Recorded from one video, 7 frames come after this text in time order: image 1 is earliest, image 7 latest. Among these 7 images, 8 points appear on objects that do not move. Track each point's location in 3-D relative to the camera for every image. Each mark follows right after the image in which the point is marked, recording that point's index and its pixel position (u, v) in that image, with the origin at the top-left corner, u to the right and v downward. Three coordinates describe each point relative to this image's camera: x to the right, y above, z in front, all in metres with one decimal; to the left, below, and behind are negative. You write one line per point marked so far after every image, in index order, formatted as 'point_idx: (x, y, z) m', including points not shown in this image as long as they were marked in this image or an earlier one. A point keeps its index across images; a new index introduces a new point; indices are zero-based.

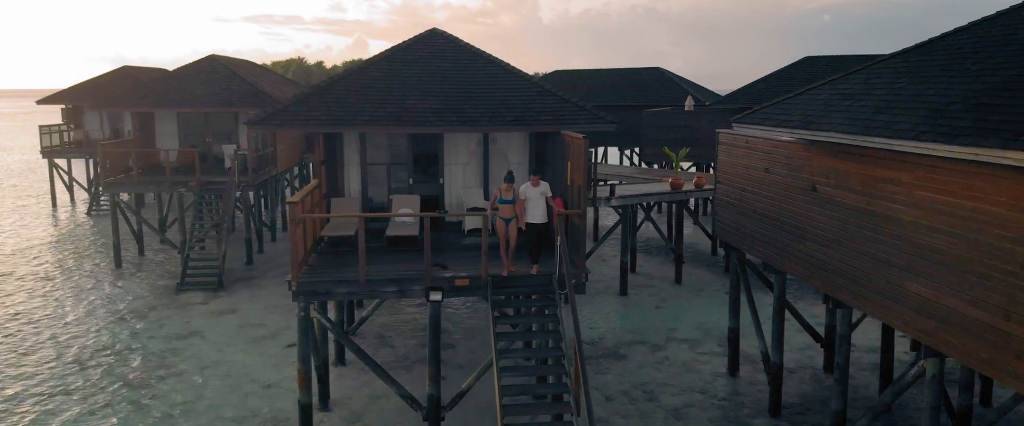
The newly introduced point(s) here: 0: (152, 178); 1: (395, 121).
0: (-10.5, +1.0, +19.6) m
1: (-1.9, +1.4, +10.8) m
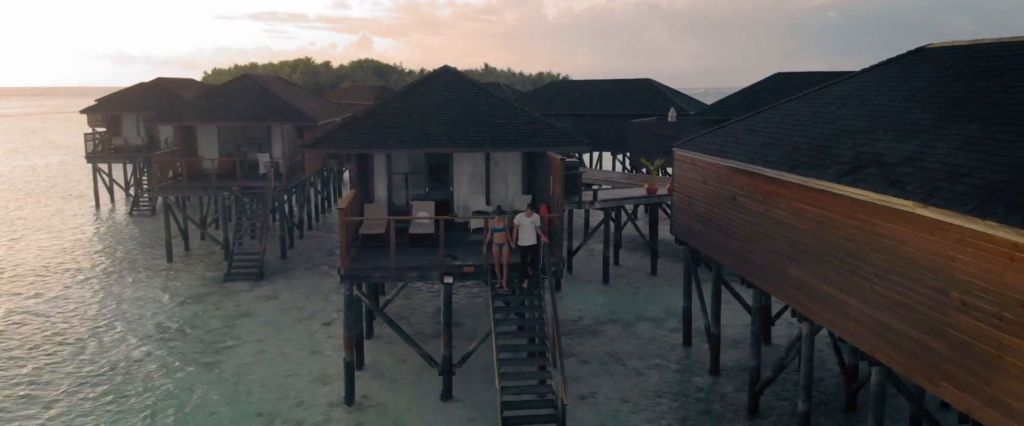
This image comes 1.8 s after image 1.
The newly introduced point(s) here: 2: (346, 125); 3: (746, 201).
0: (-10.5, +1.0, +22.6) m
1: (-1.9, +1.4, +13.7) m
2: (-3.5, +1.8, +14.1) m
3: (+3.8, +0.2, +10.9) m
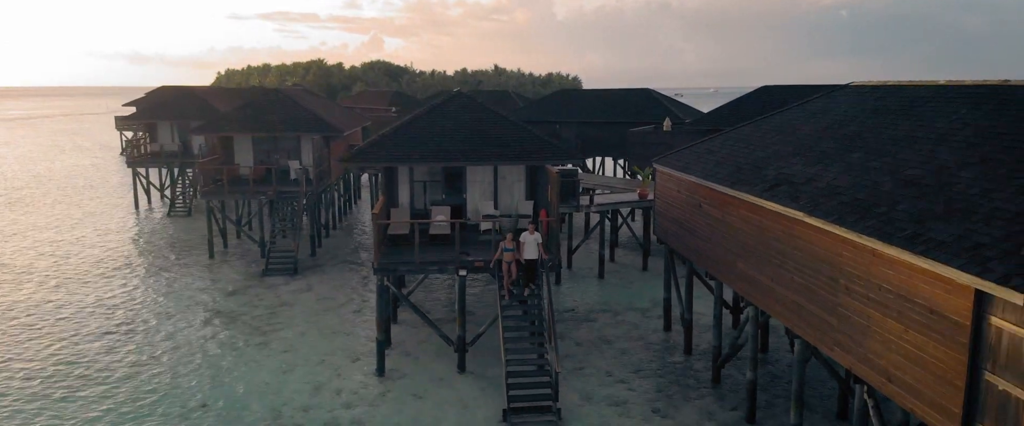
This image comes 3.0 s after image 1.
0: (-10.3, +0.9, +25.2) m
1: (-1.8, +1.3, +16.2) m
2: (-3.4, +1.7, +16.6) m
3: (+3.9, +0.1, +13.3) m
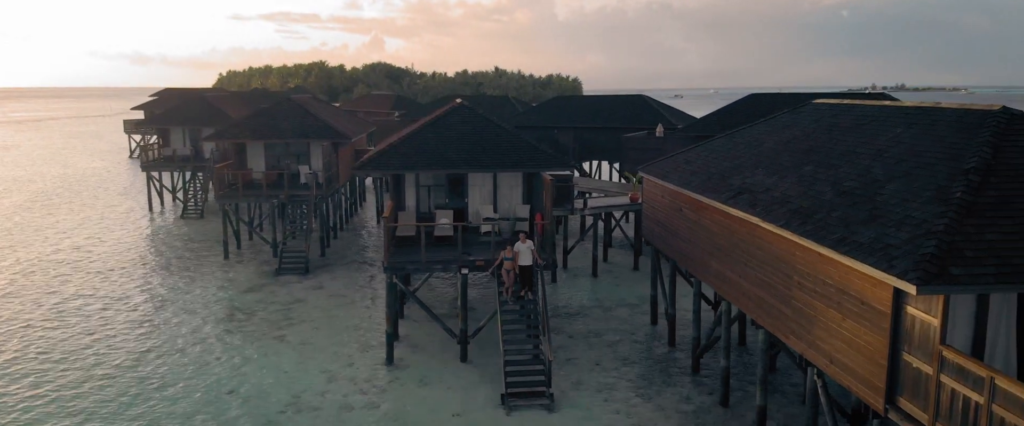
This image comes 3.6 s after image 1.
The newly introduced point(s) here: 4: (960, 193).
0: (-10.3, +0.8, +26.6) m
1: (-1.9, +1.2, +17.6) m
2: (-3.4, +1.7, +18.0) m
3: (+3.8, 0.0, +14.7) m
4: (+5.2, +0.2, +7.9) m
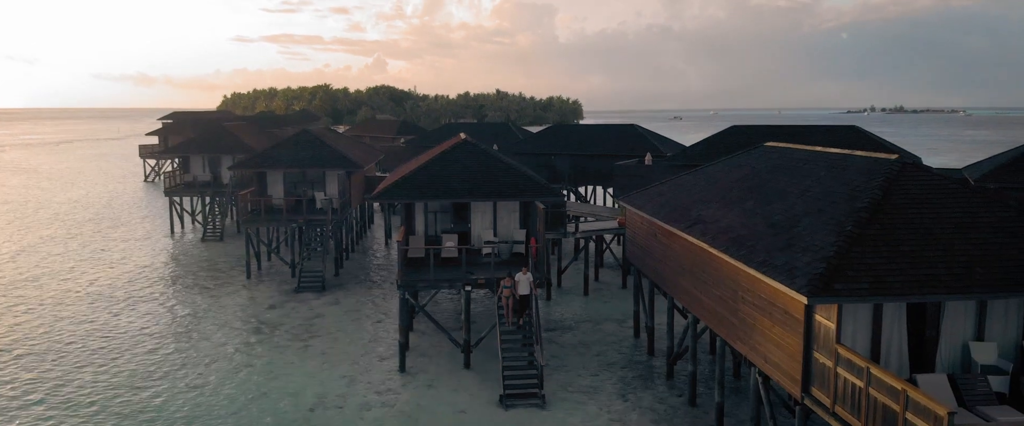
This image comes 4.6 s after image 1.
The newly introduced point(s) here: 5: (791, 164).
0: (-10.4, -0.2, +29.0) m
1: (-1.9, +0.5, +20.0) m
2: (-3.5, +0.9, +20.4) m
3: (+3.7, -0.6, +17.1) m
4: (+5.2, -0.2, +10.3) m
5: (+5.9, +1.0, +14.1) m
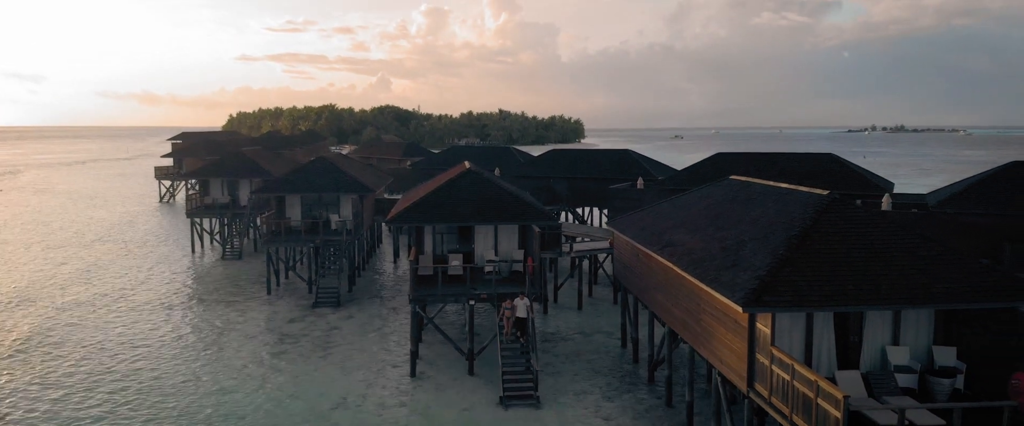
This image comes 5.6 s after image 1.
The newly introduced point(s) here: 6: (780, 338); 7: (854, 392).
0: (-10.3, -1.1, +31.4) m
1: (-2.0, -0.3, +22.4) m
2: (-3.5, +0.2, +22.9) m
3: (+3.7, -1.3, +19.4) m
4: (+5.1, -0.7, +12.7) m
5: (+5.8, +0.4, +16.5) m
6: (+5.1, -2.4, +12.9) m
7: (+6.3, -3.3, +12.5) m
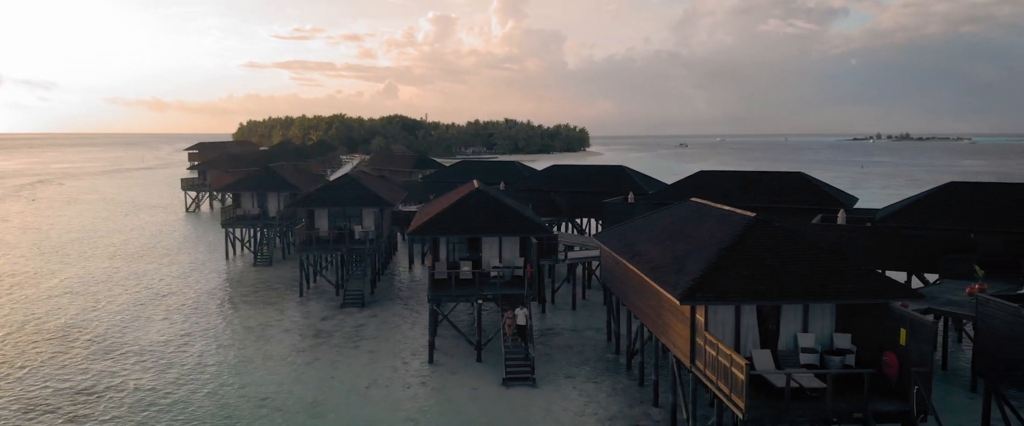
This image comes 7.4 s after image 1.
0: (-10.2, -1.8, +35.7) m
1: (-1.9, -0.8, +26.6) m
2: (-3.4, -0.4, +27.1) m
3: (+3.7, -1.8, +23.5) m
4: (+5.1, -1.2, +16.8) m
5: (+5.8, -0.1, +20.6) m
6: (+5.1, -2.9, +17.0) m
7: (+6.3, -3.8, +16.5) m
